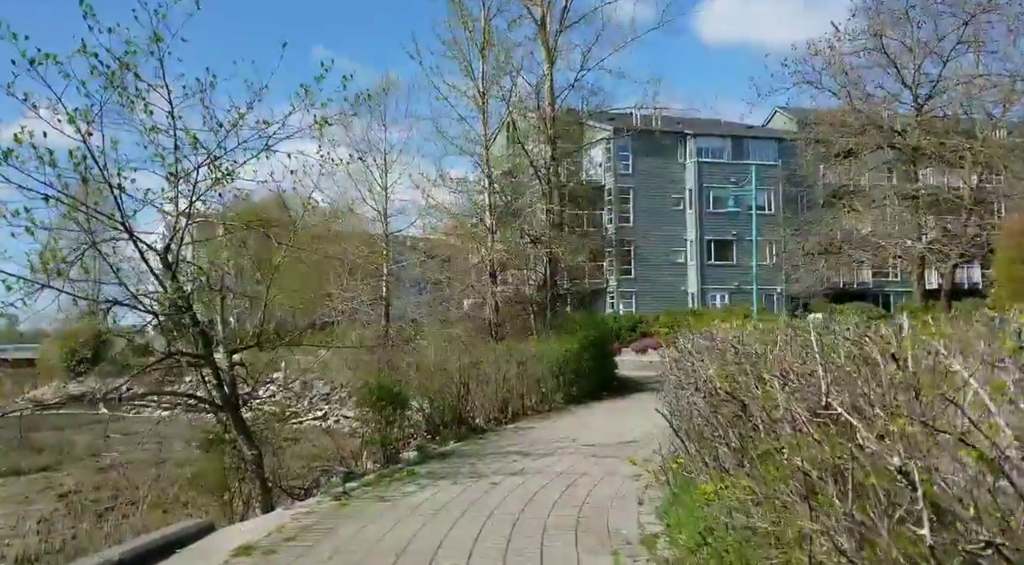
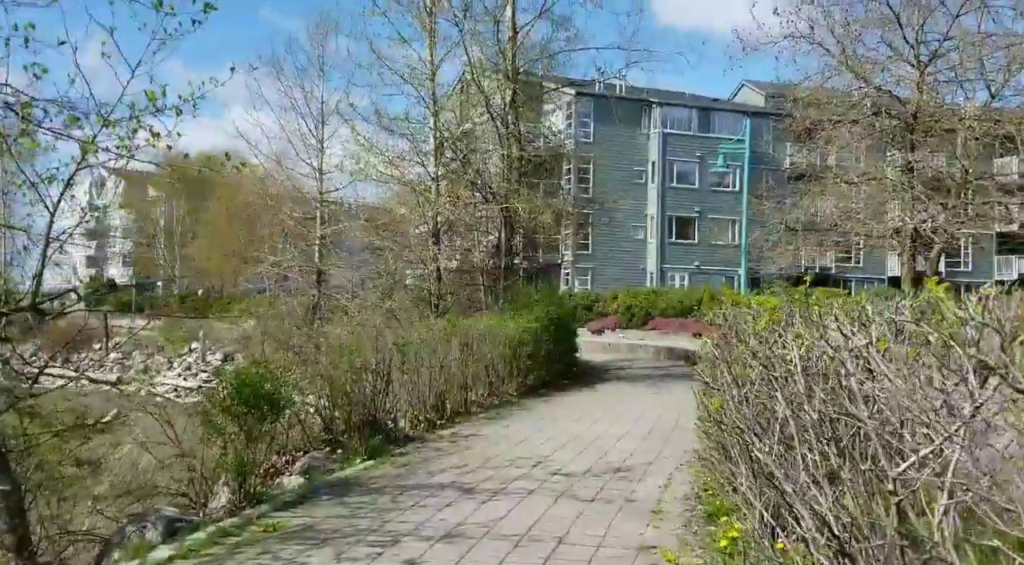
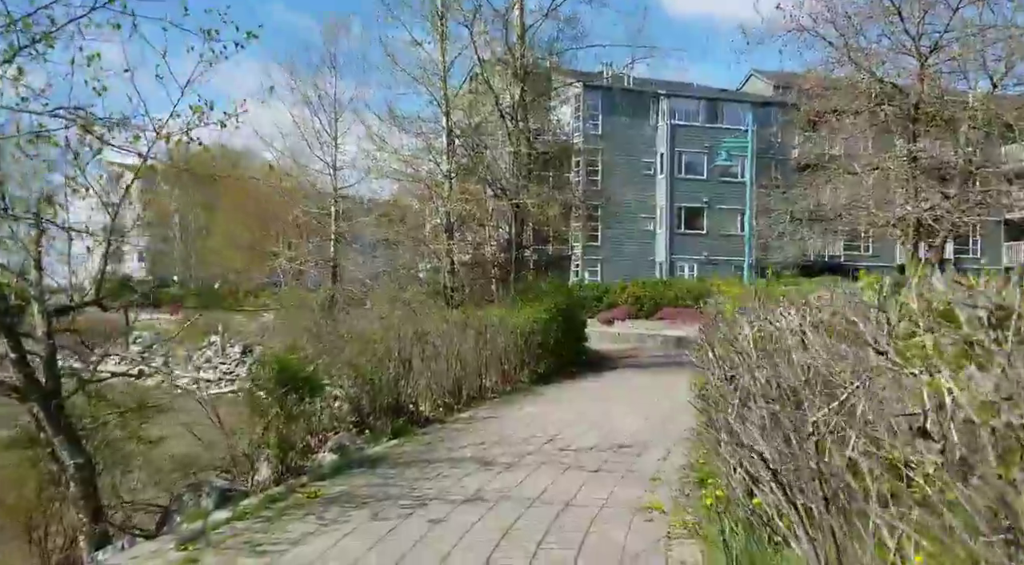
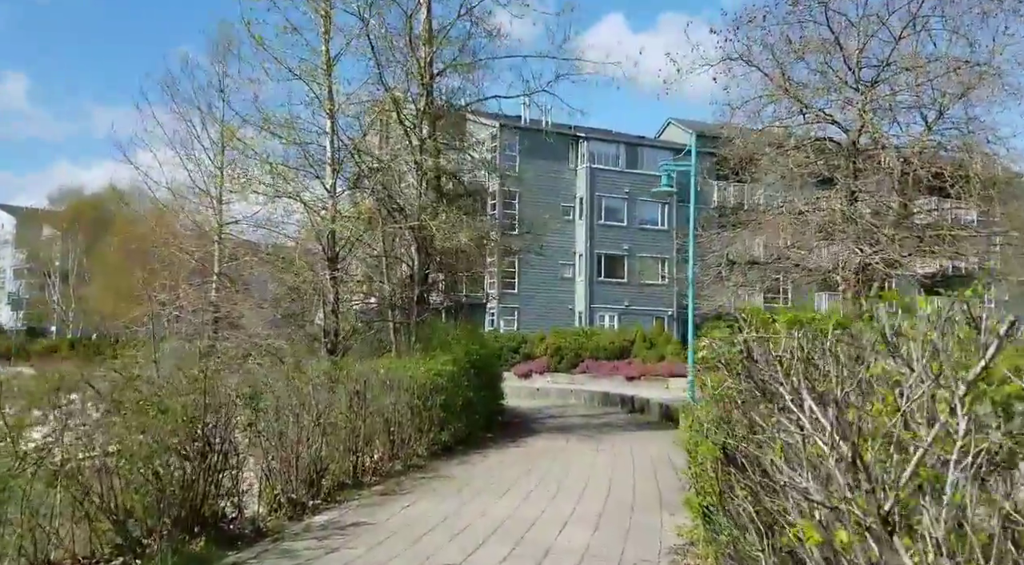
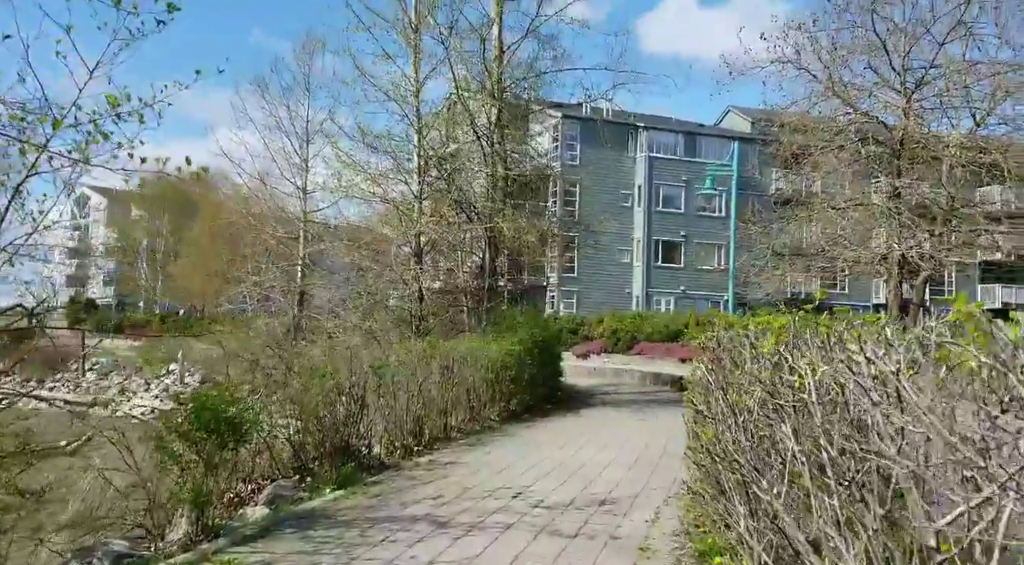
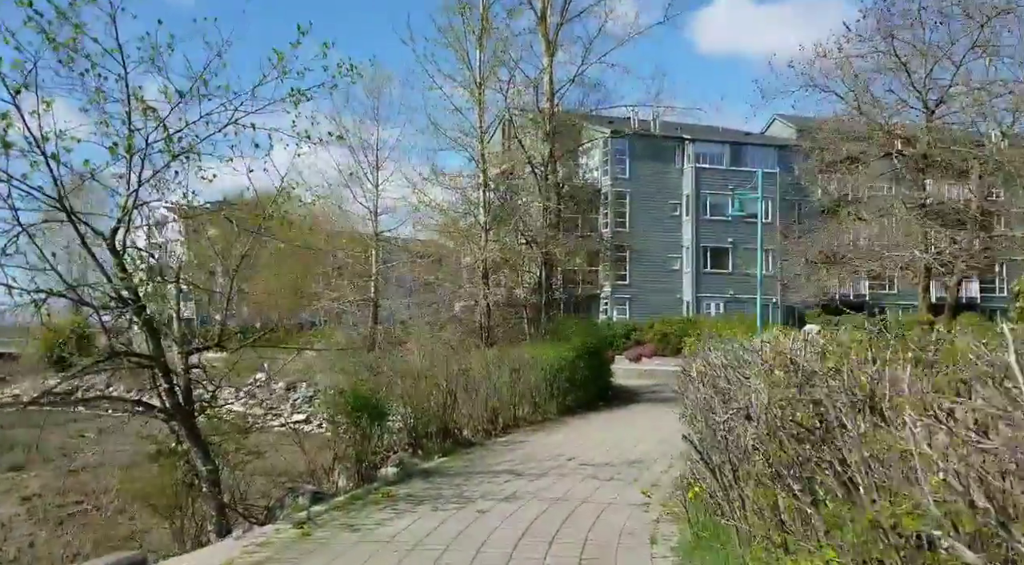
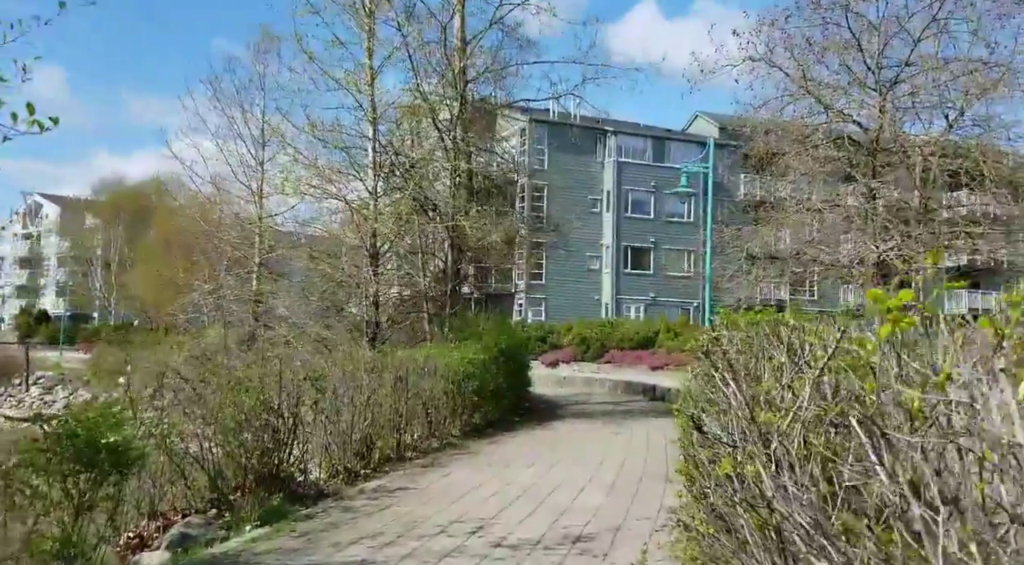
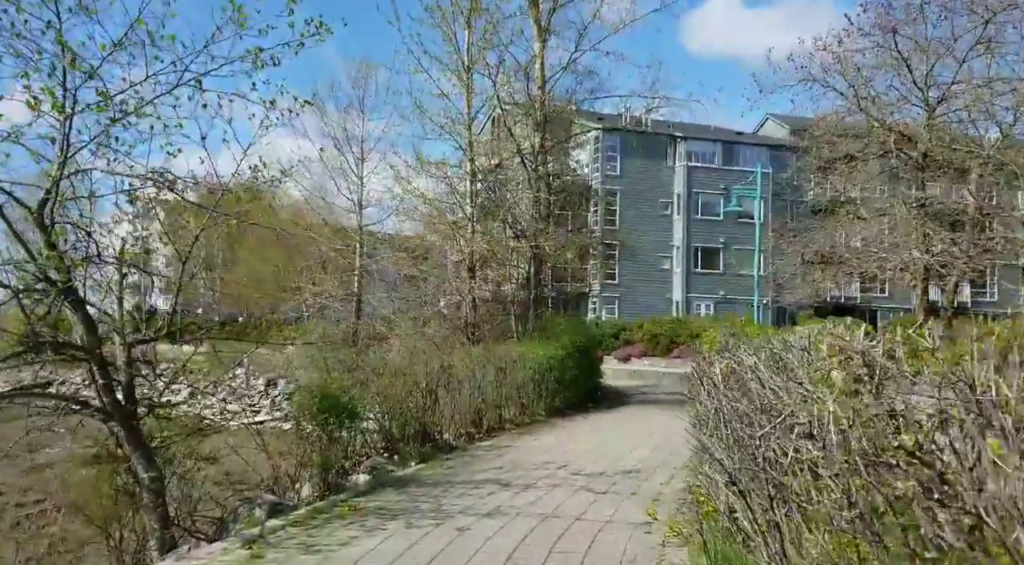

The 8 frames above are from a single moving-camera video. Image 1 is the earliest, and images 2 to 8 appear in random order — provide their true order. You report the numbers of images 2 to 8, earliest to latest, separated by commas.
6, 8, 3, 2, 5, 7, 4
